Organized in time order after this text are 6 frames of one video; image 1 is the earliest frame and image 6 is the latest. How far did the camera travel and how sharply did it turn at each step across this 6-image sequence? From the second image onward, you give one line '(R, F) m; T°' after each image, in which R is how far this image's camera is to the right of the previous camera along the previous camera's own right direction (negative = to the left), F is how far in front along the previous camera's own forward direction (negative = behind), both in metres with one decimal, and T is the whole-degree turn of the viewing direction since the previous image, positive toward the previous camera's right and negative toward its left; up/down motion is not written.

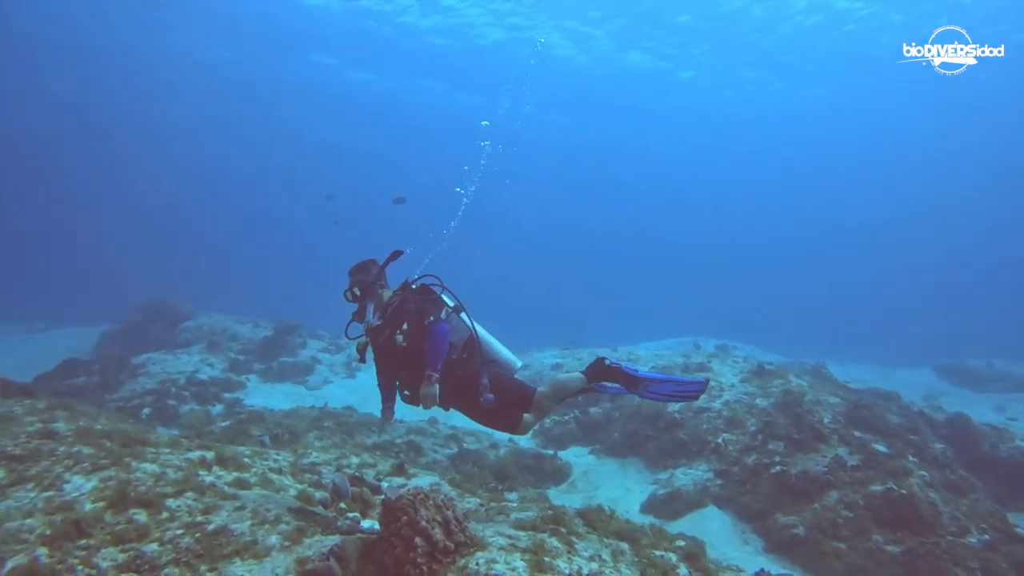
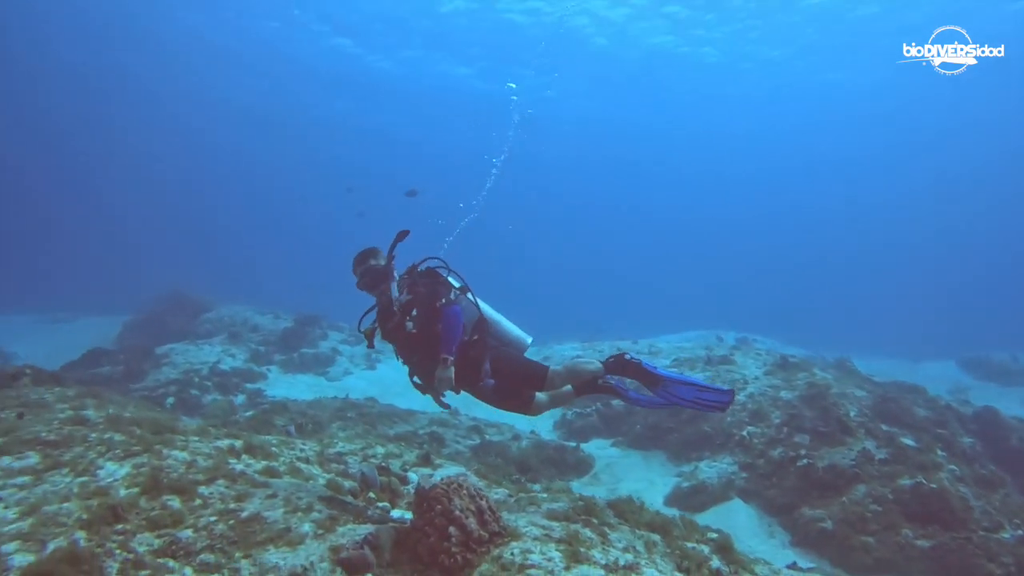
(-0.2, +0.1) m; -1°
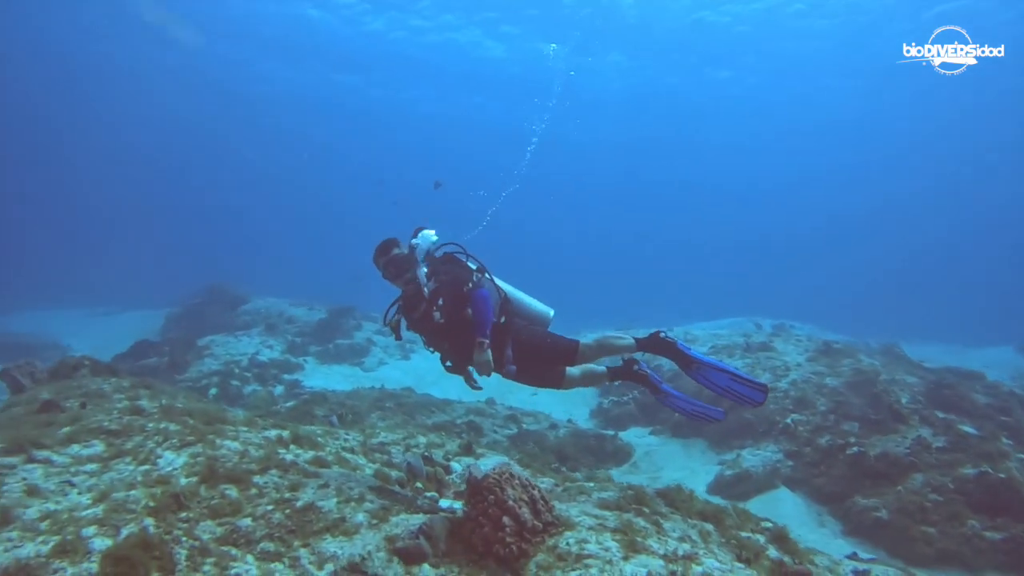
(-0.2, +0.1) m; -3°
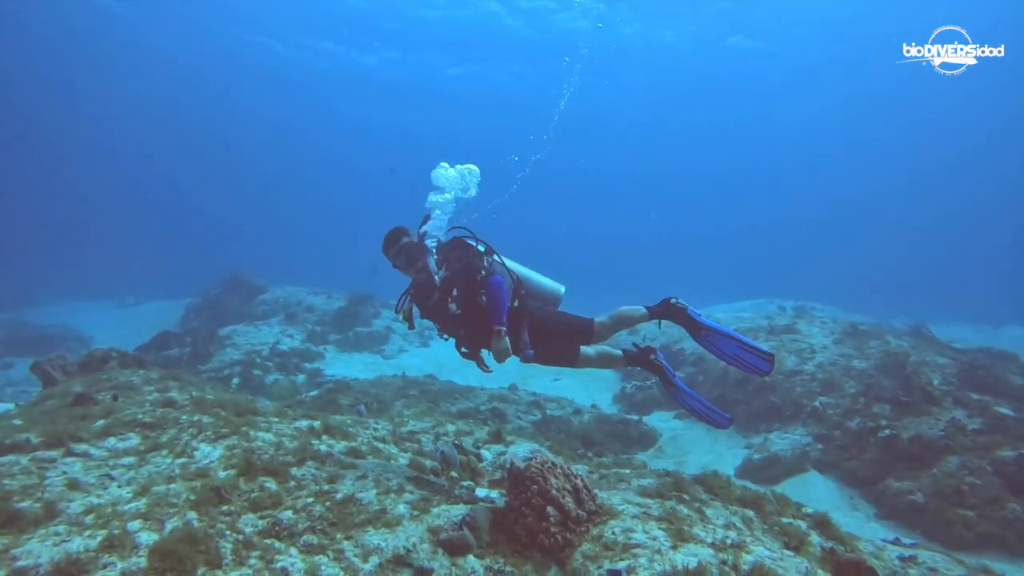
(-0.2, +0.1) m; -1°
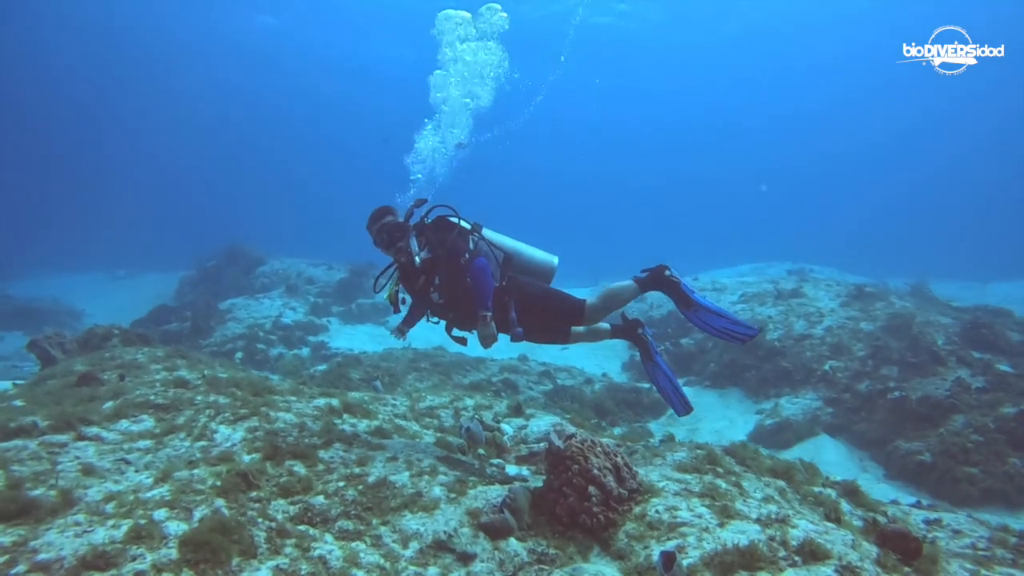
(-0.3, +0.2) m; +1°
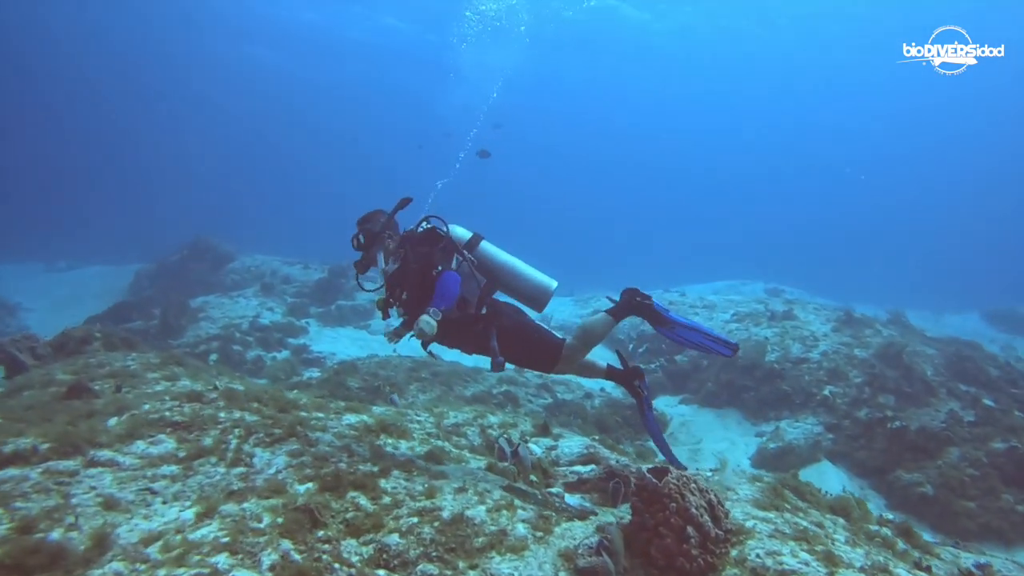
(-0.9, +0.3) m; +5°
